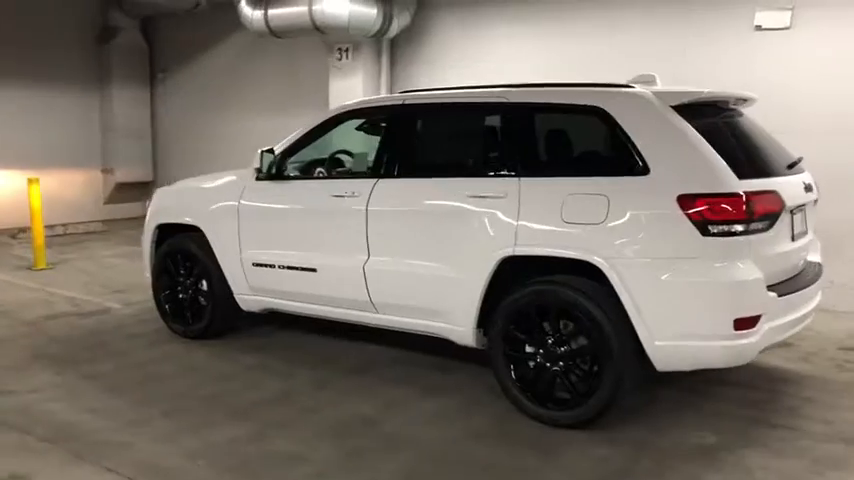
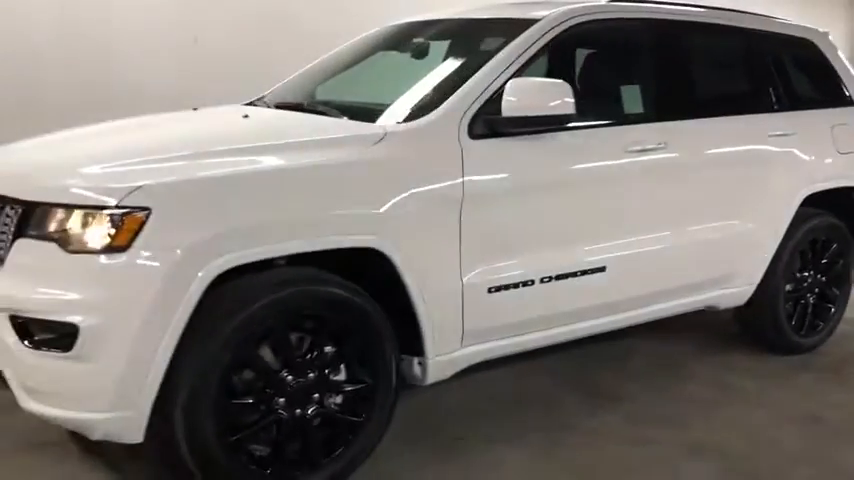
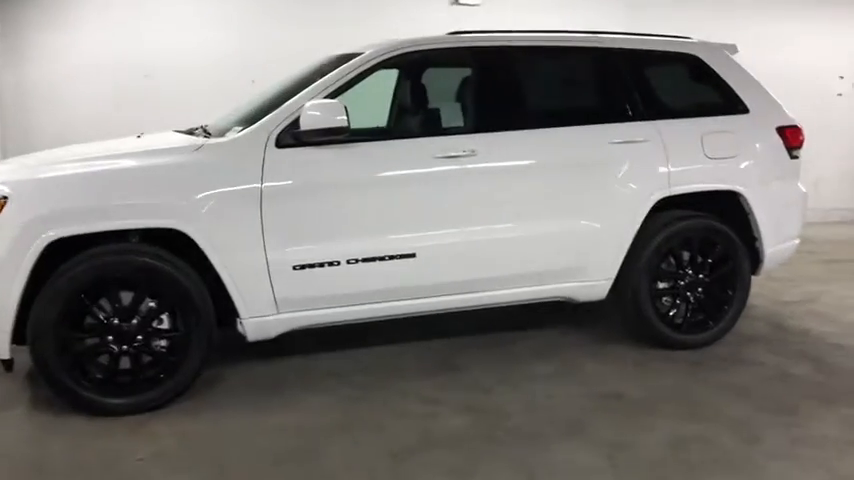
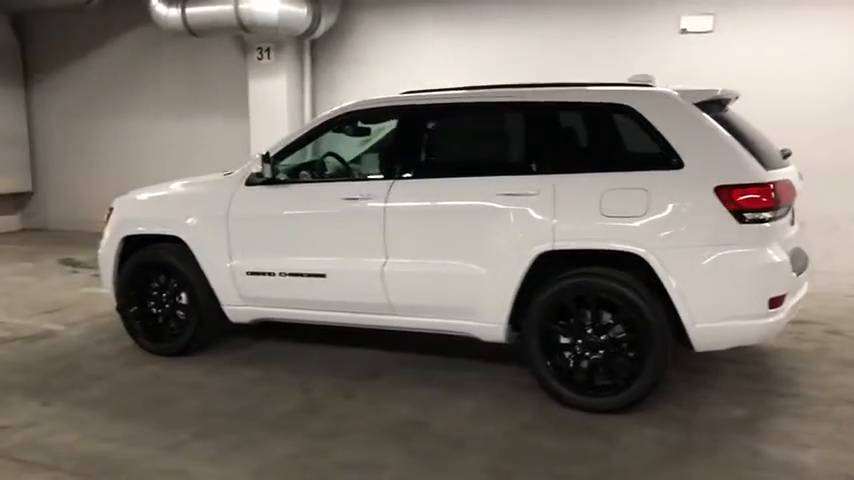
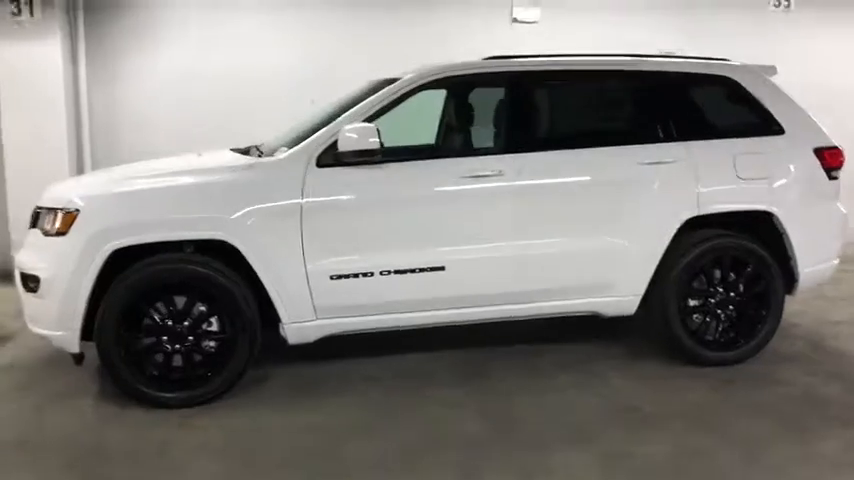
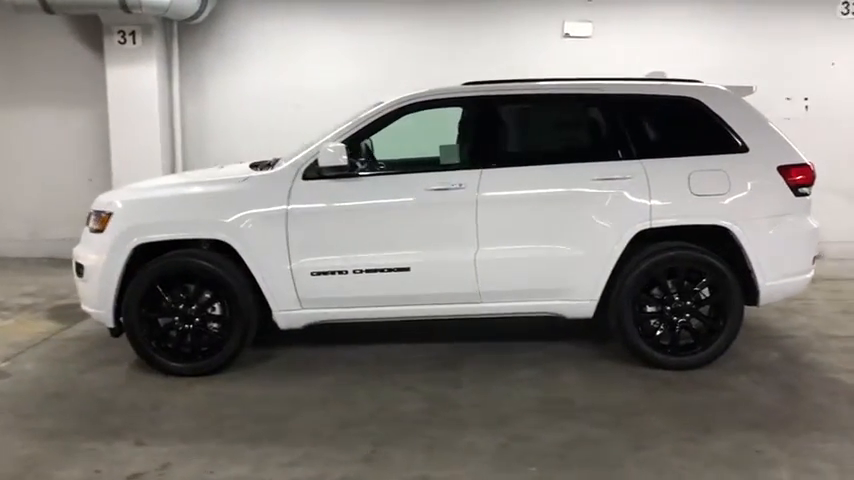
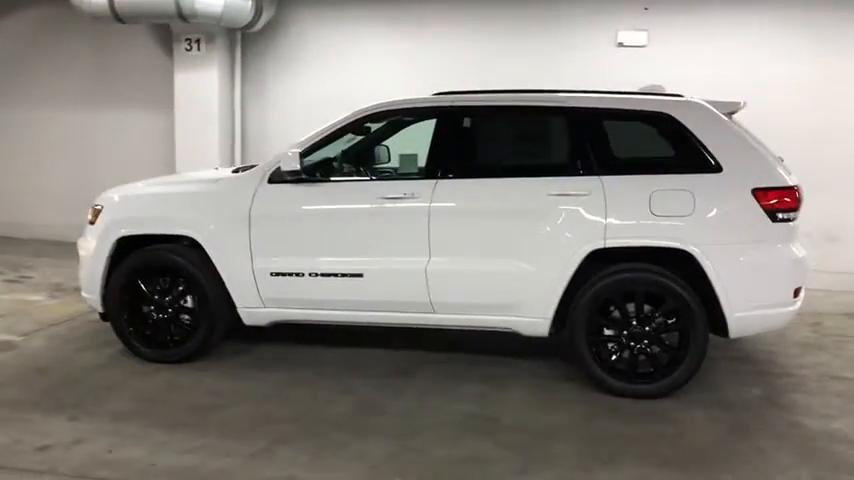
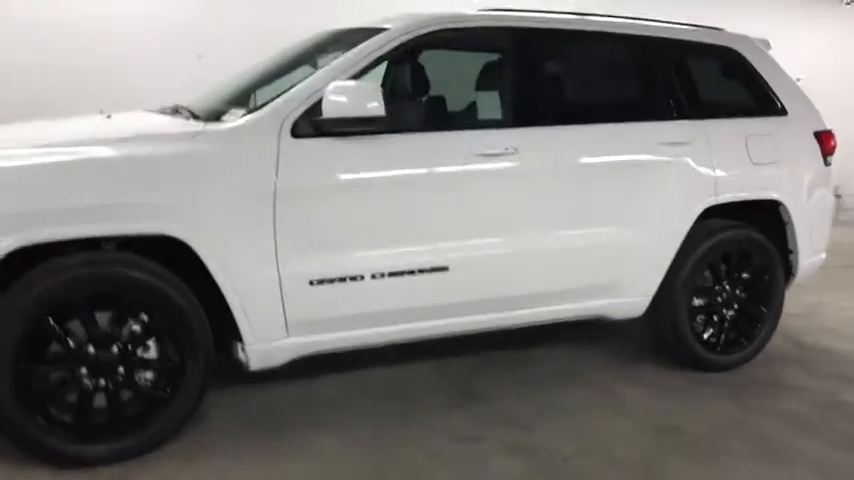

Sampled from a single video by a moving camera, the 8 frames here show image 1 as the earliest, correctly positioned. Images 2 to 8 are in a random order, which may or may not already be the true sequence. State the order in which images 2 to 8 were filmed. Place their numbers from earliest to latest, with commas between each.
4, 7, 6, 5, 3, 8, 2
